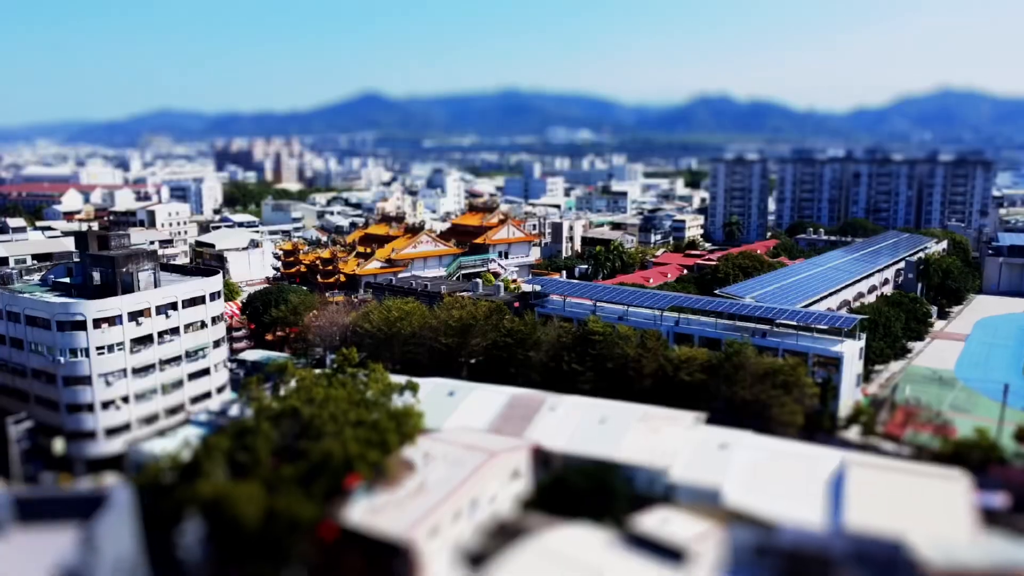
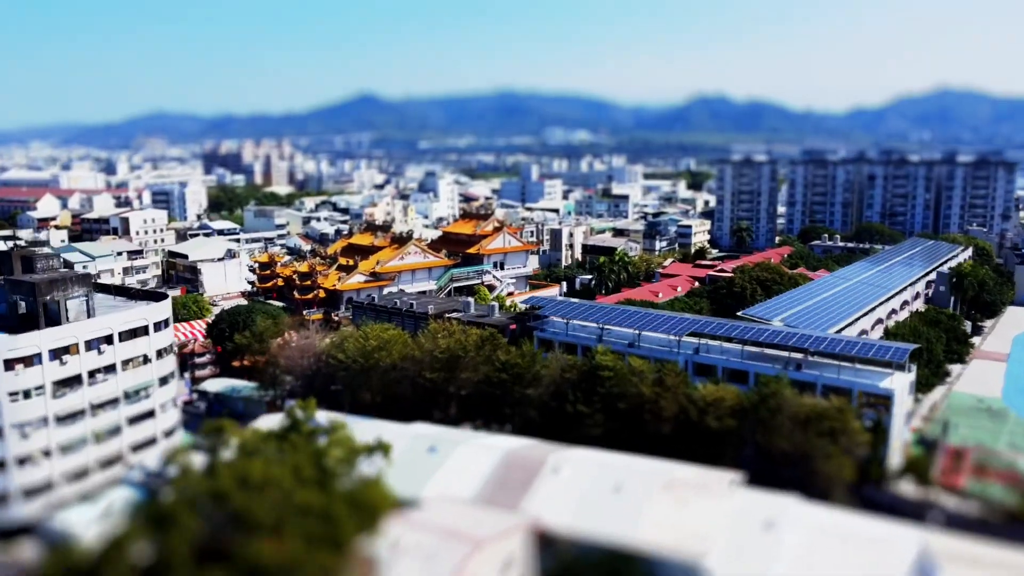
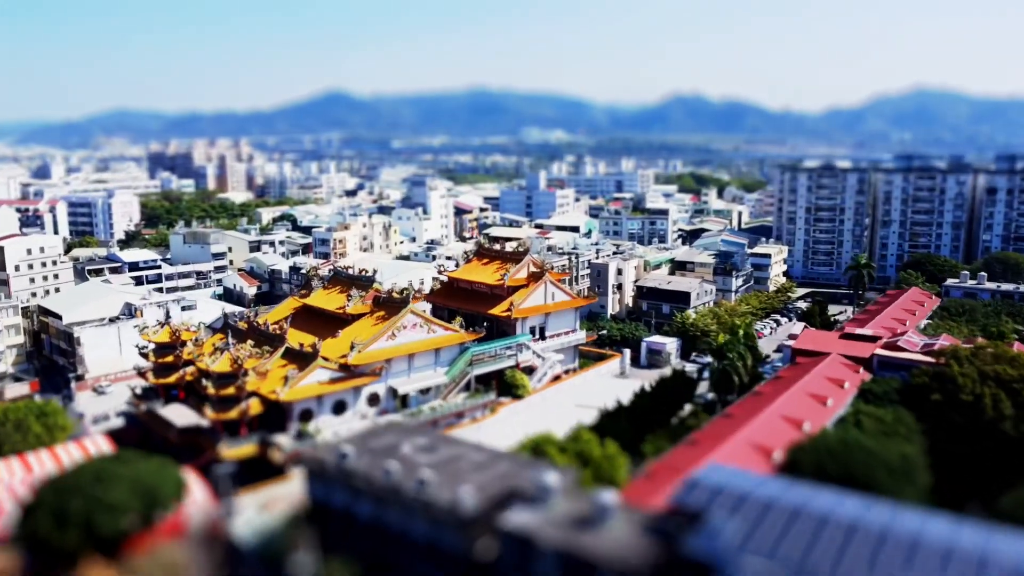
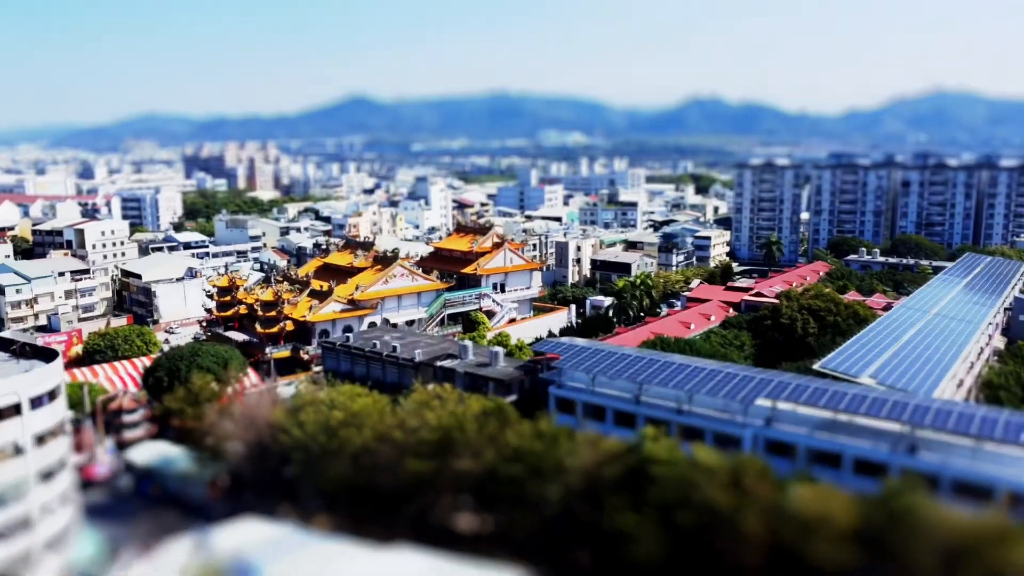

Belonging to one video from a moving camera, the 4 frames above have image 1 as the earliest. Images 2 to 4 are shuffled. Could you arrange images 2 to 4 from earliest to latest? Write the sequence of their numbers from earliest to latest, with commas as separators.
2, 4, 3
